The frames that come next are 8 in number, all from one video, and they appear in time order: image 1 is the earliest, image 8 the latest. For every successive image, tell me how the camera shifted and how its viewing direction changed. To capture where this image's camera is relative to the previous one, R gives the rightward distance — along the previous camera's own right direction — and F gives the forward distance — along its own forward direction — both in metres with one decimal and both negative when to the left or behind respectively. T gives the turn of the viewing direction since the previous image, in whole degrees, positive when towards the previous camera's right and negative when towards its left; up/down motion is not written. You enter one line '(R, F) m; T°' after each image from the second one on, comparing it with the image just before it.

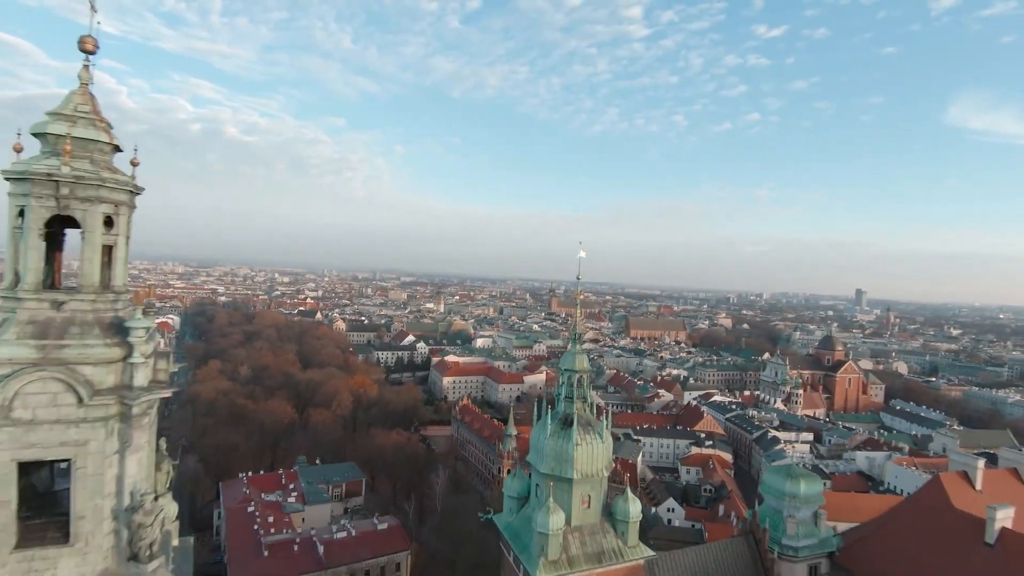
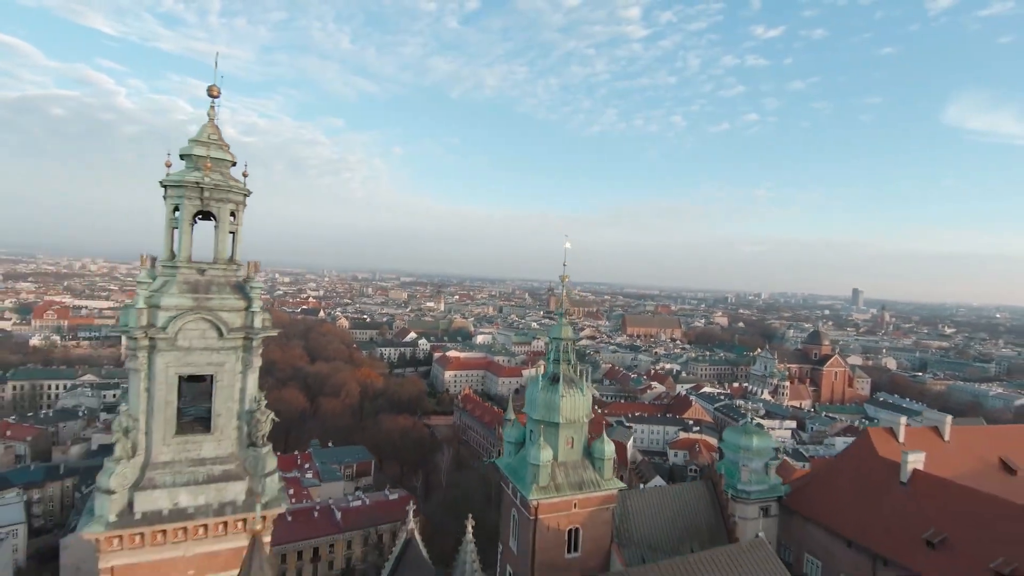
(0.0, -4.5) m; 0°
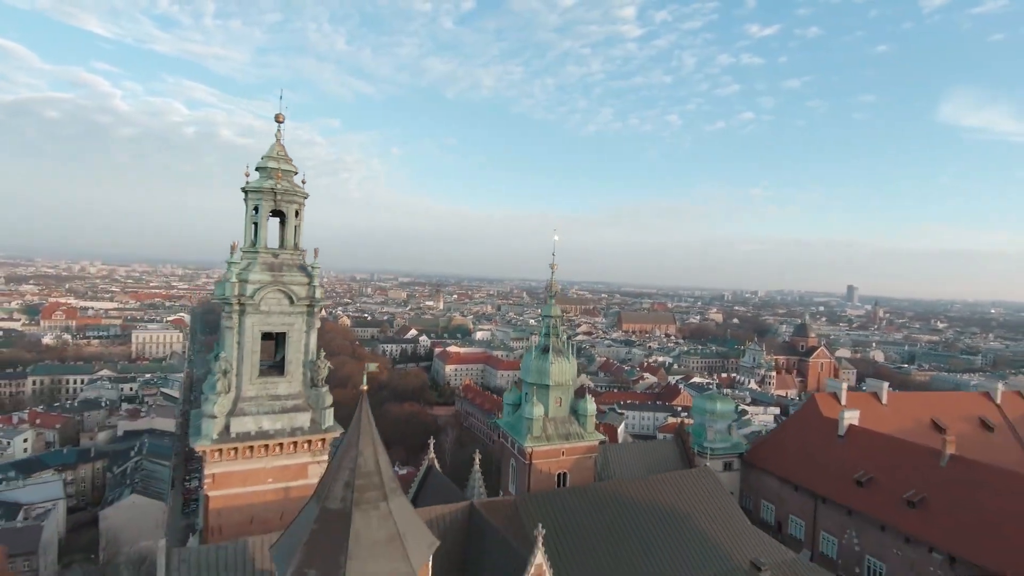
(0.0, -4.6) m; 0°
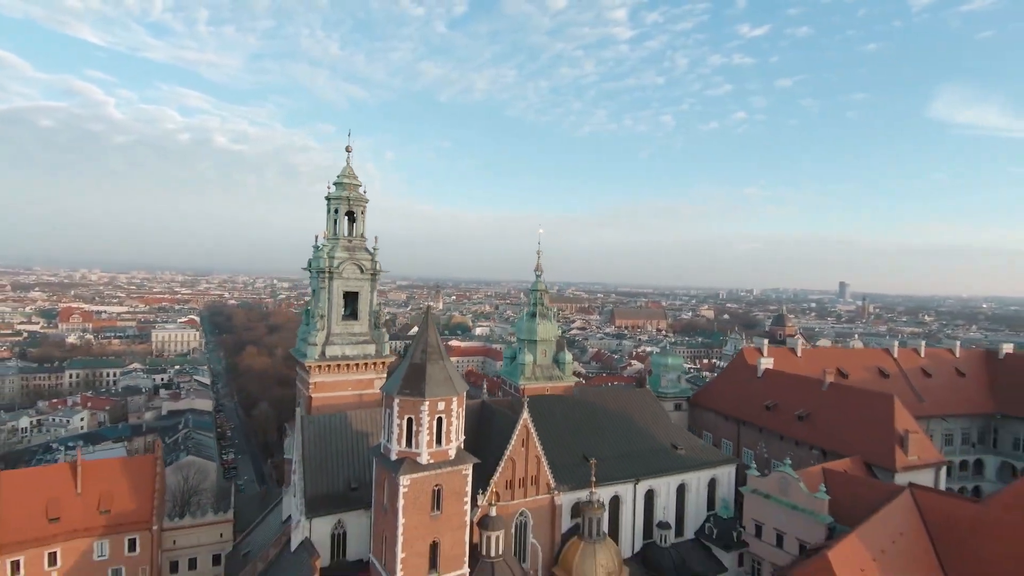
(0.0, -9.2) m; 0°
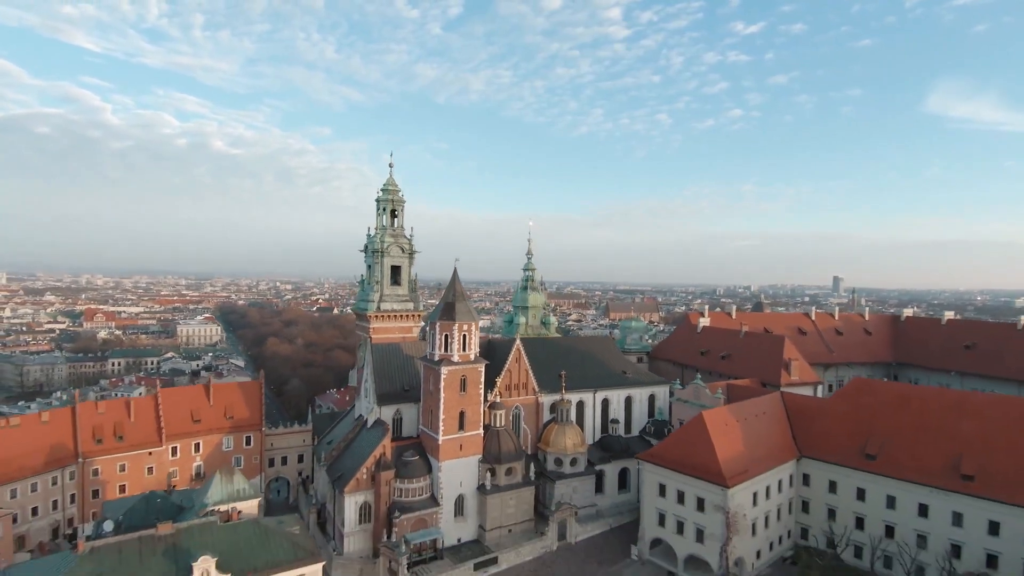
(+0.1, -11.9) m; 0°
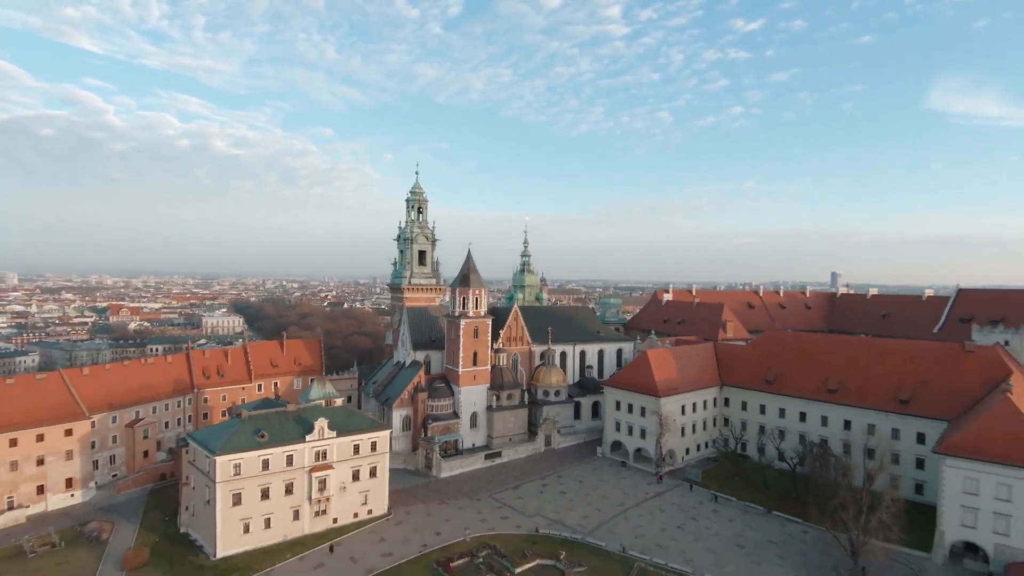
(+0.2, -12.1) m; 0°
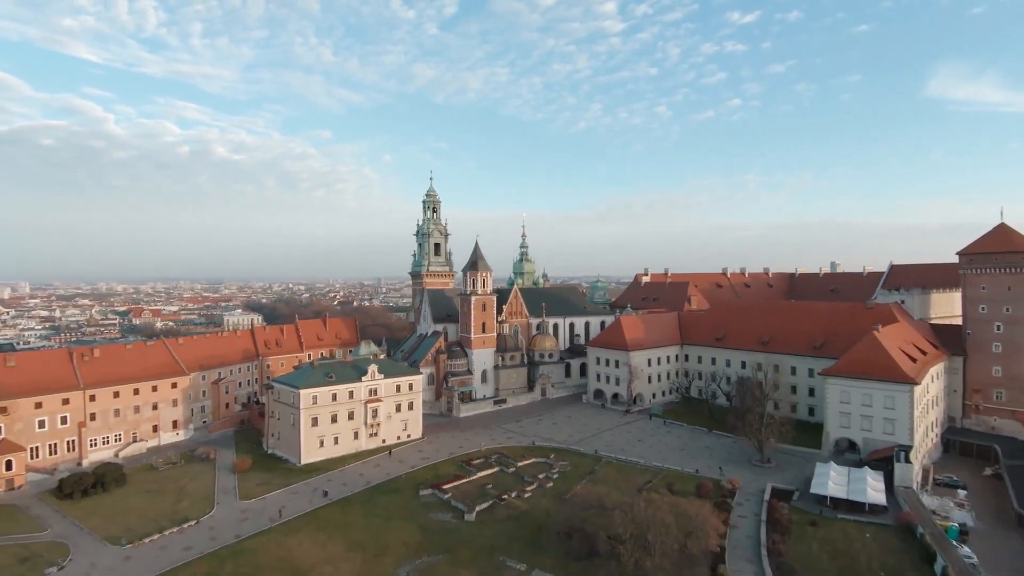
(+0.2, -10.8) m; 0°
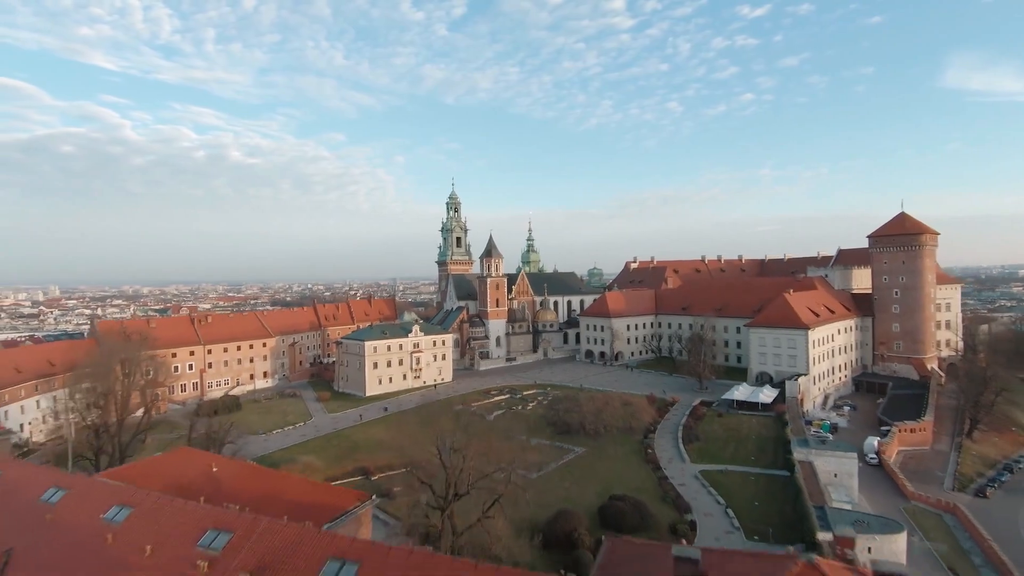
(+0.6, -14.4) m; -1°
